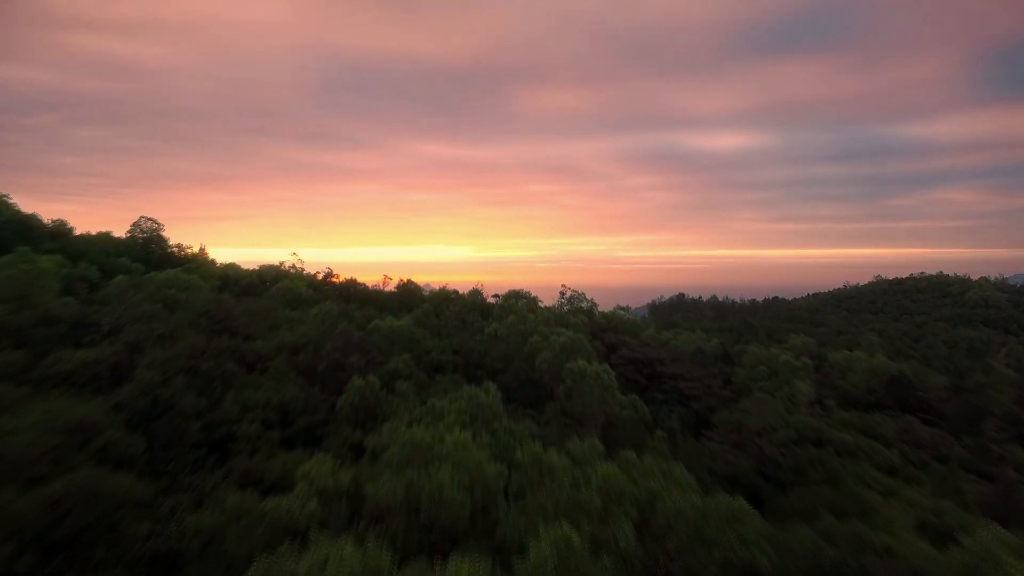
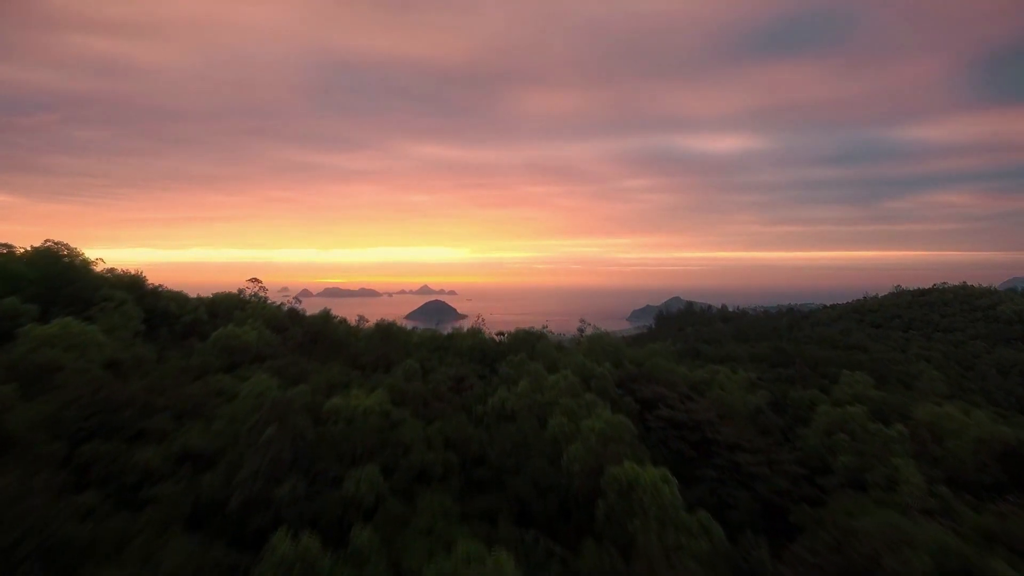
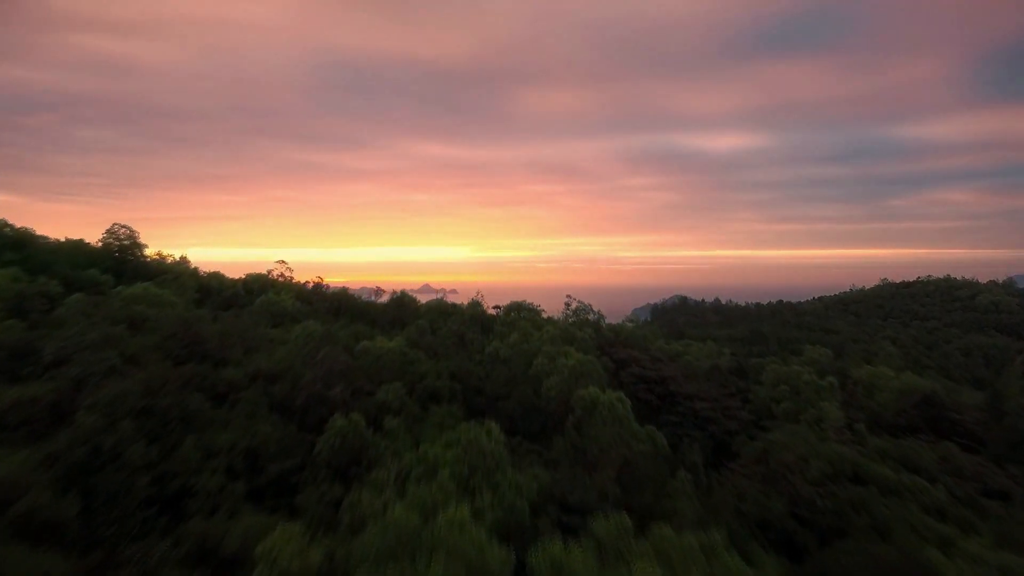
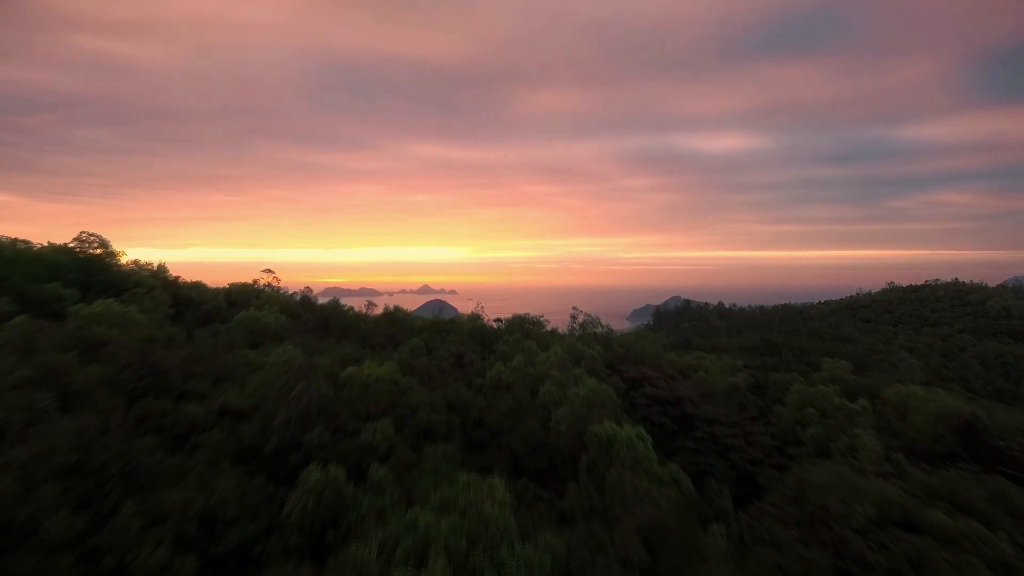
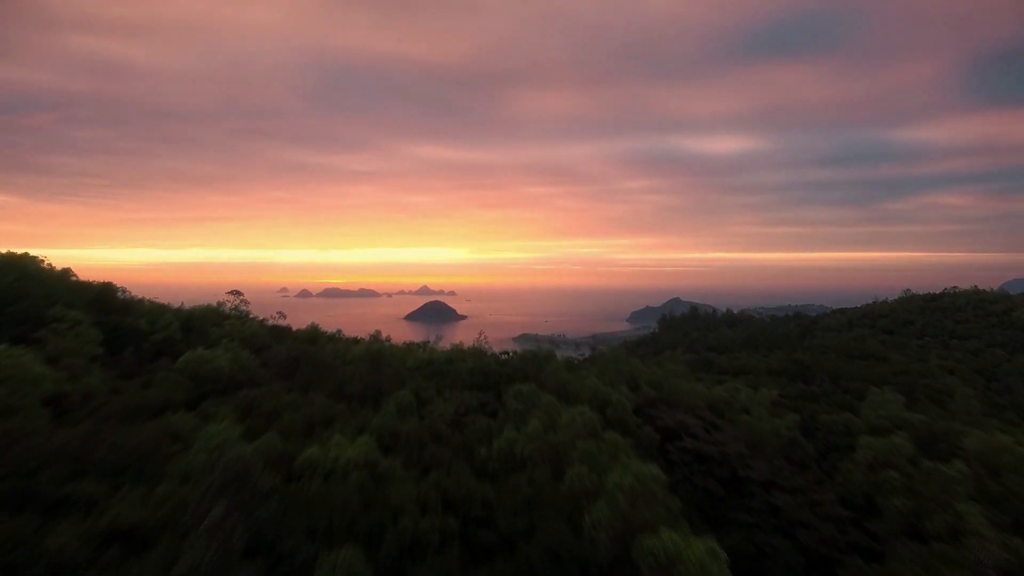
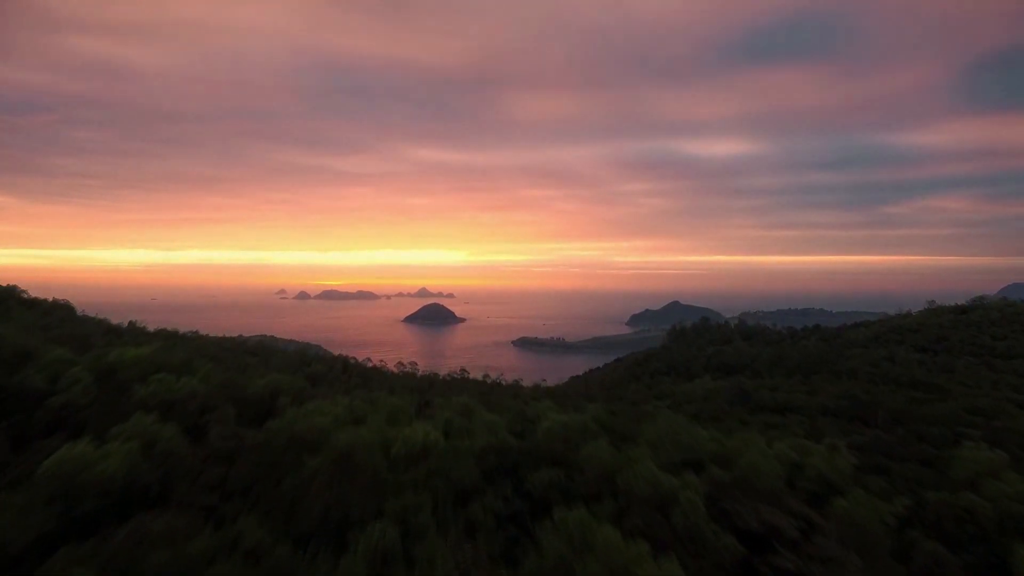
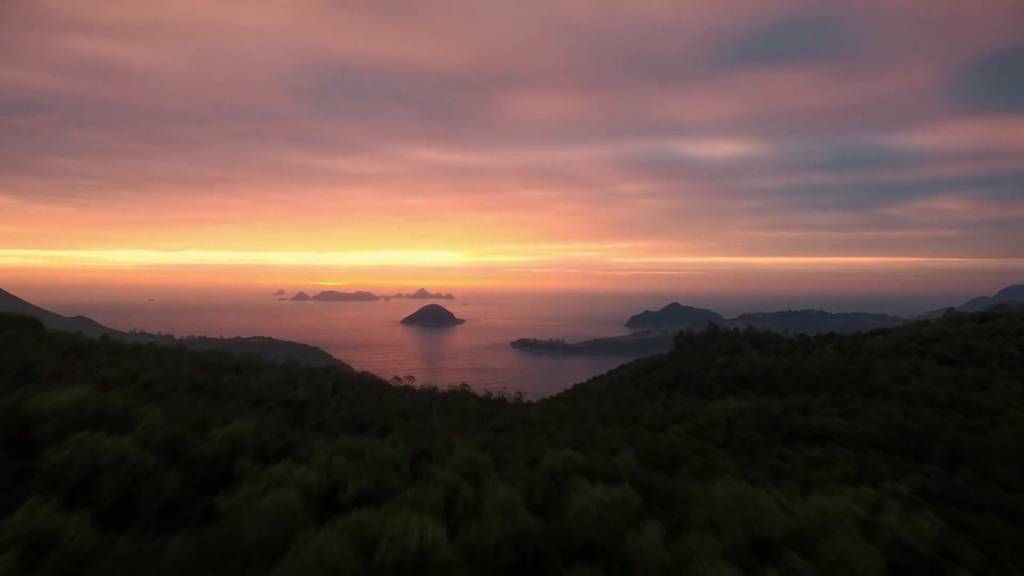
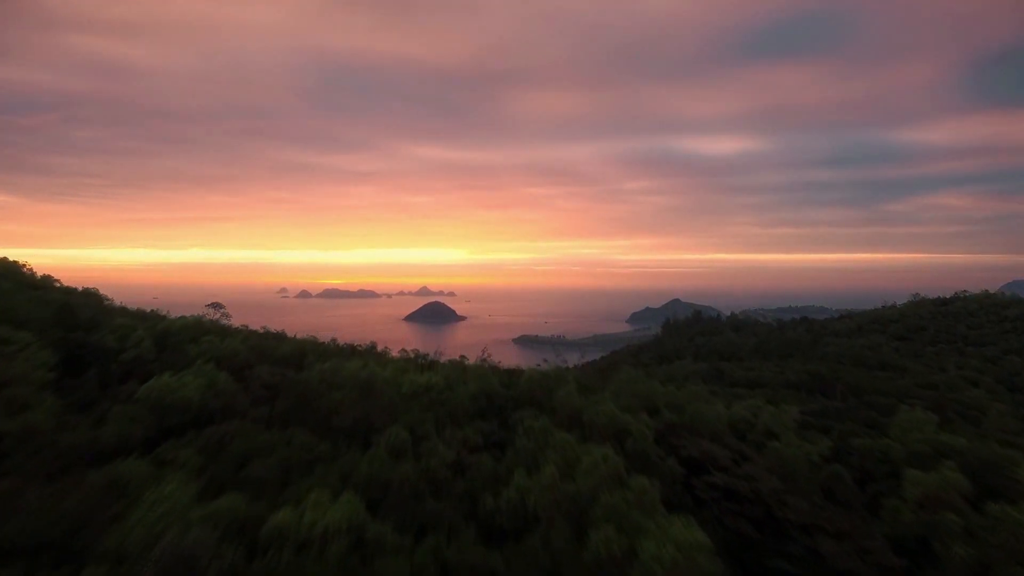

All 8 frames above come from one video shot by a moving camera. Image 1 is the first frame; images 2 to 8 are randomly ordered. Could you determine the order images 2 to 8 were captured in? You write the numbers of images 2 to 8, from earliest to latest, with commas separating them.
3, 4, 2, 5, 8, 6, 7
